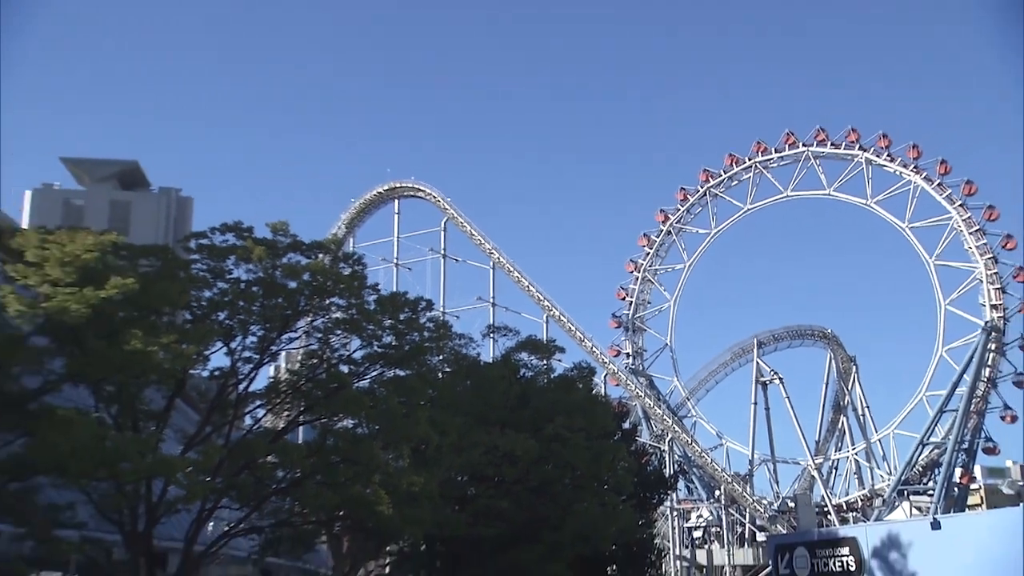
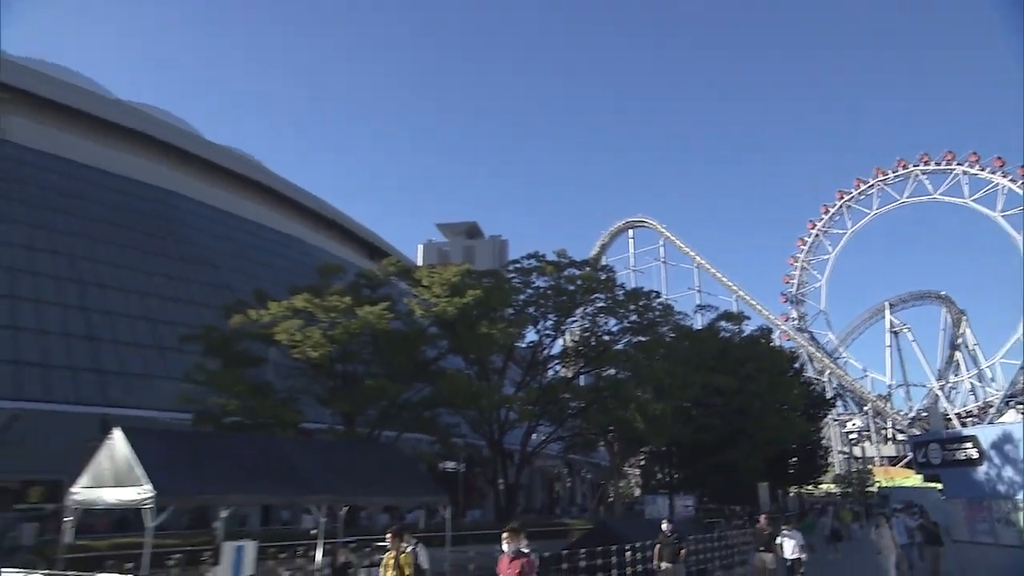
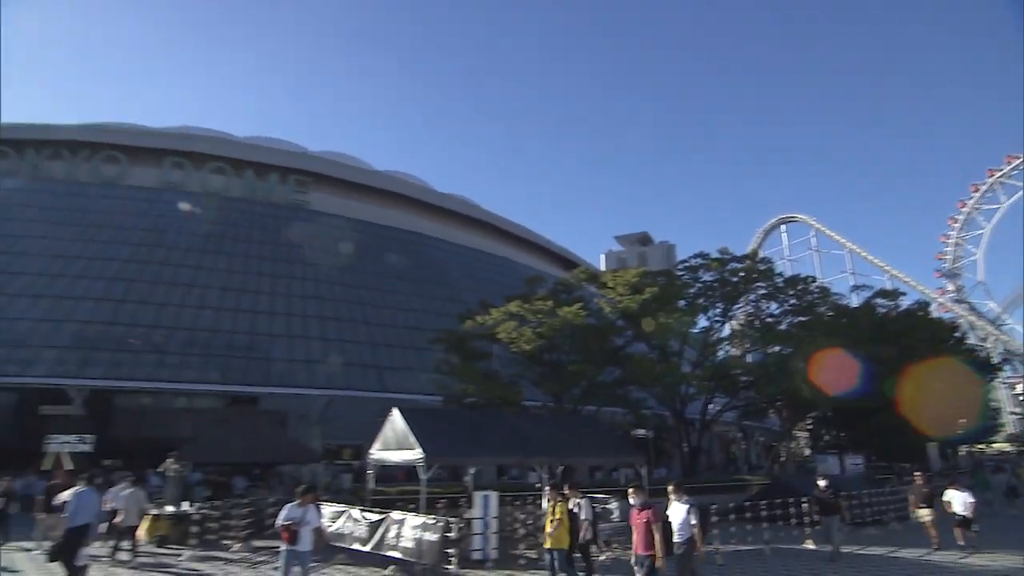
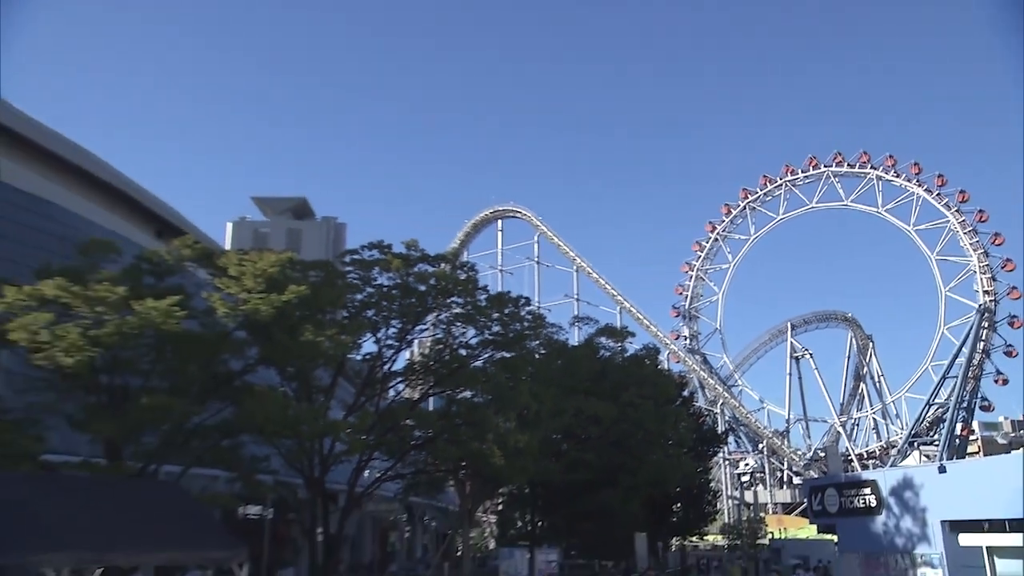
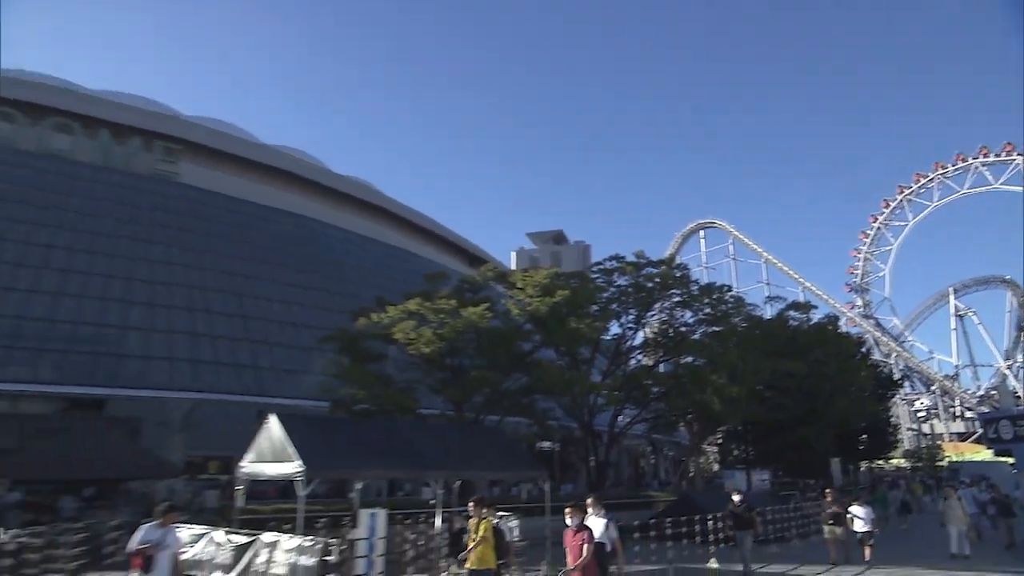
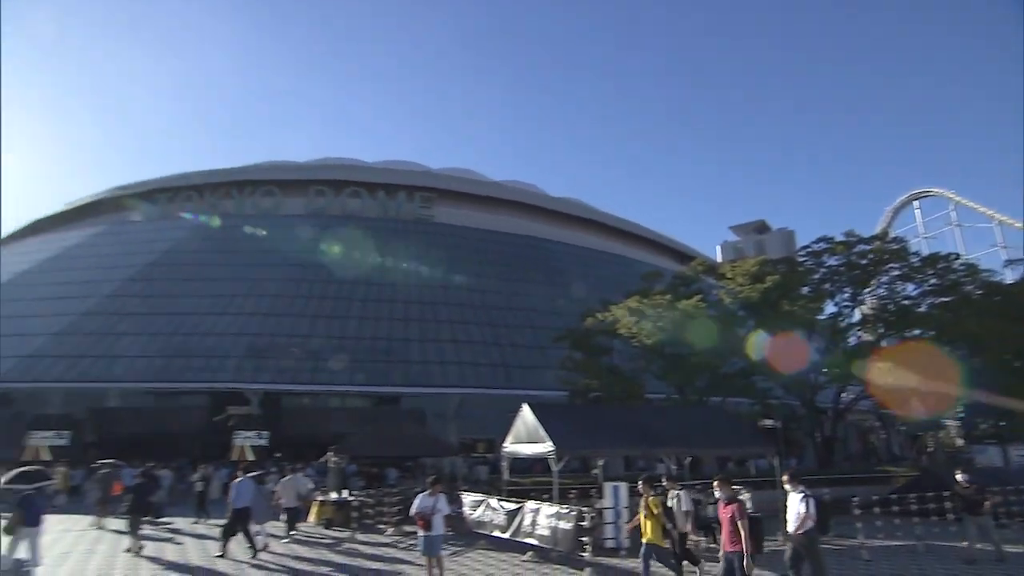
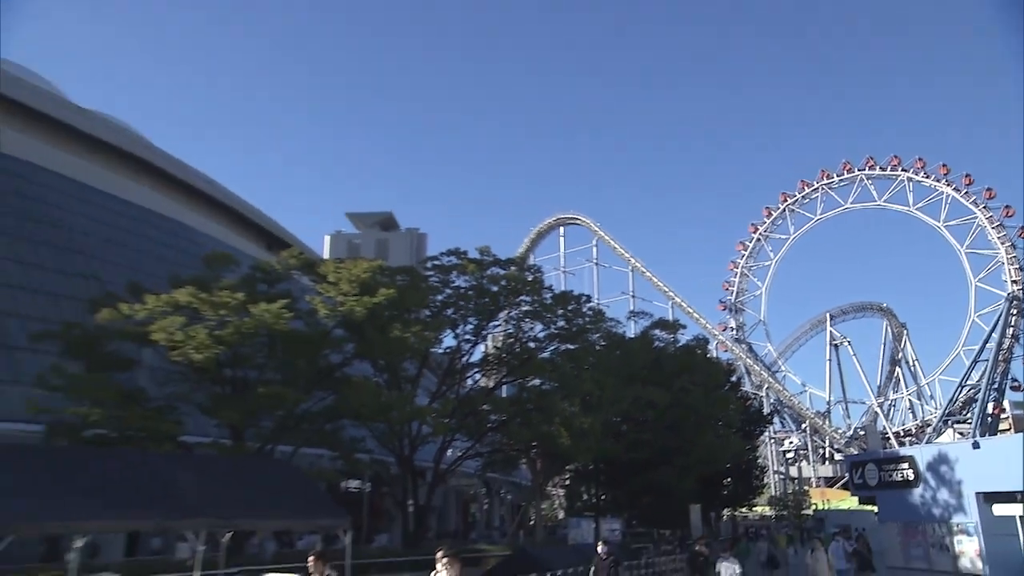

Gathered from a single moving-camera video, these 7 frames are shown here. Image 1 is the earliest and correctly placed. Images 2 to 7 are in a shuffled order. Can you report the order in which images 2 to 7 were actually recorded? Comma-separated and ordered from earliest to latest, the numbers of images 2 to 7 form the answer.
4, 7, 2, 5, 3, 6
